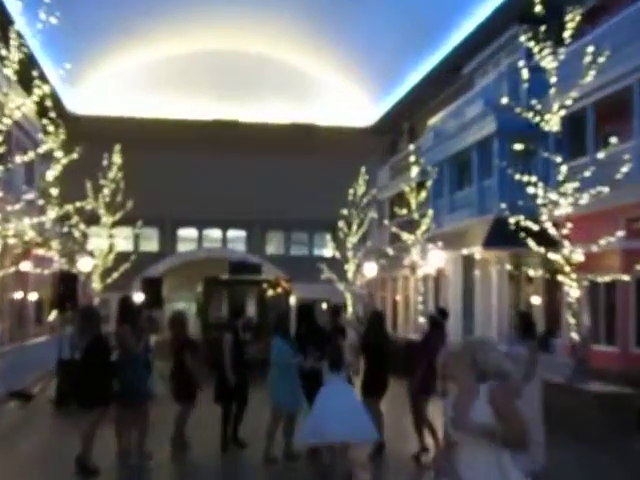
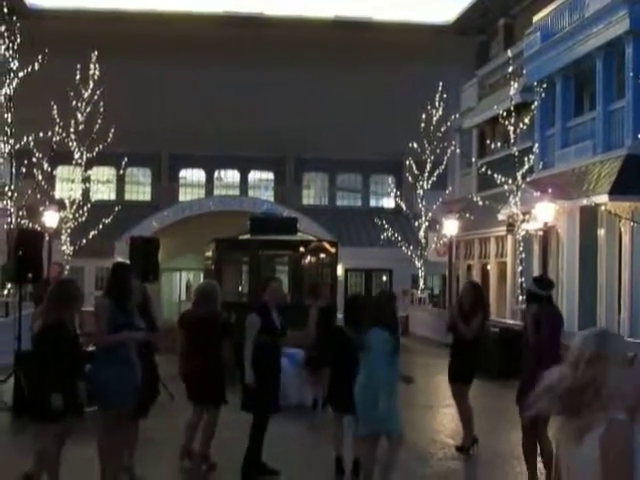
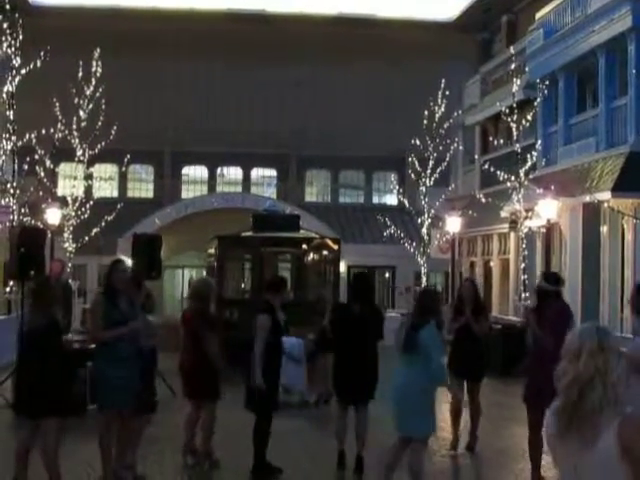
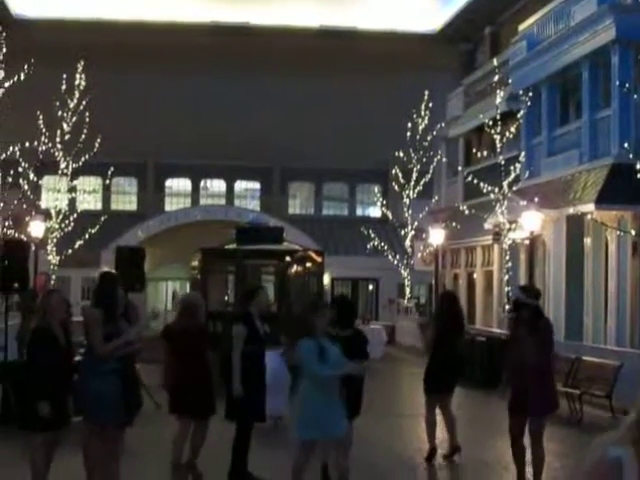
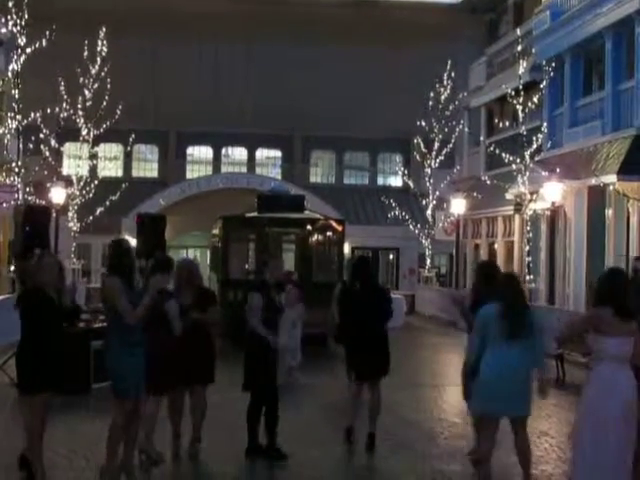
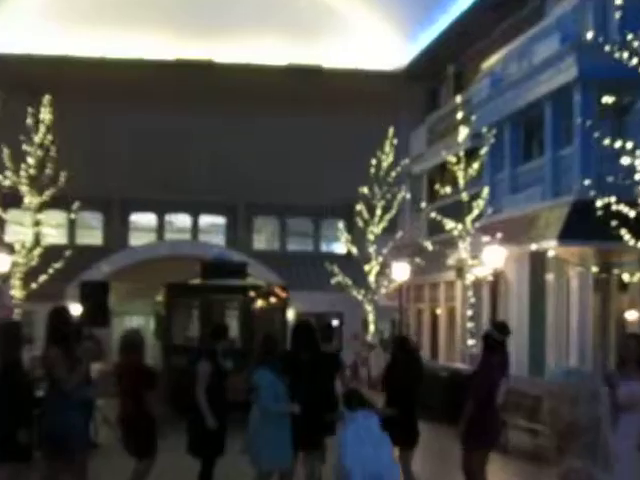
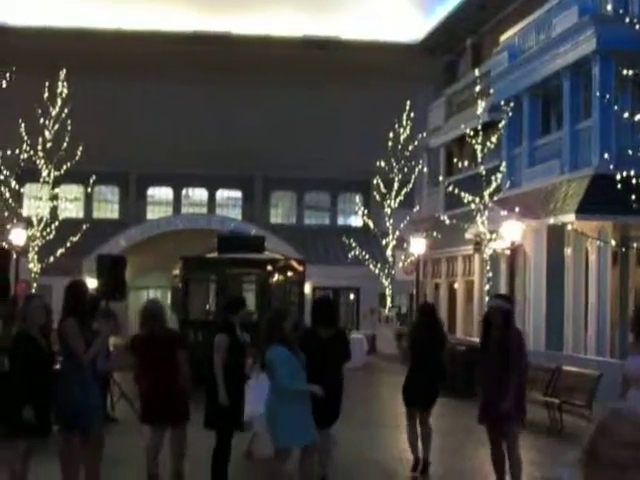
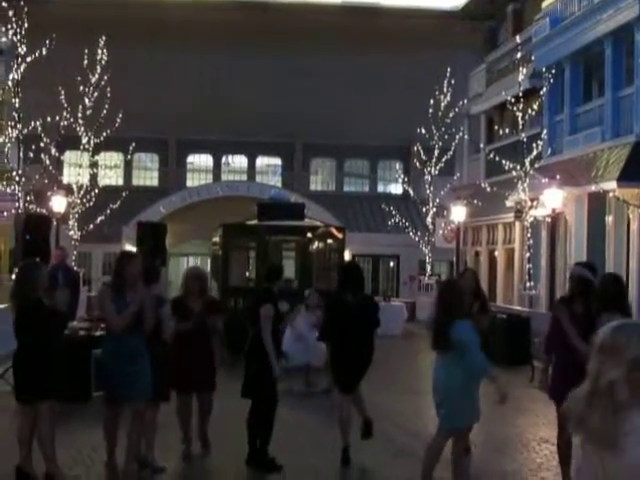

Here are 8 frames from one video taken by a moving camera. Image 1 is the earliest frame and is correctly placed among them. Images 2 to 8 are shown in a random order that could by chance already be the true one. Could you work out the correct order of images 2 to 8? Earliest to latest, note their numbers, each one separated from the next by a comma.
6, 7, 4, 2, 3, 8, 5
